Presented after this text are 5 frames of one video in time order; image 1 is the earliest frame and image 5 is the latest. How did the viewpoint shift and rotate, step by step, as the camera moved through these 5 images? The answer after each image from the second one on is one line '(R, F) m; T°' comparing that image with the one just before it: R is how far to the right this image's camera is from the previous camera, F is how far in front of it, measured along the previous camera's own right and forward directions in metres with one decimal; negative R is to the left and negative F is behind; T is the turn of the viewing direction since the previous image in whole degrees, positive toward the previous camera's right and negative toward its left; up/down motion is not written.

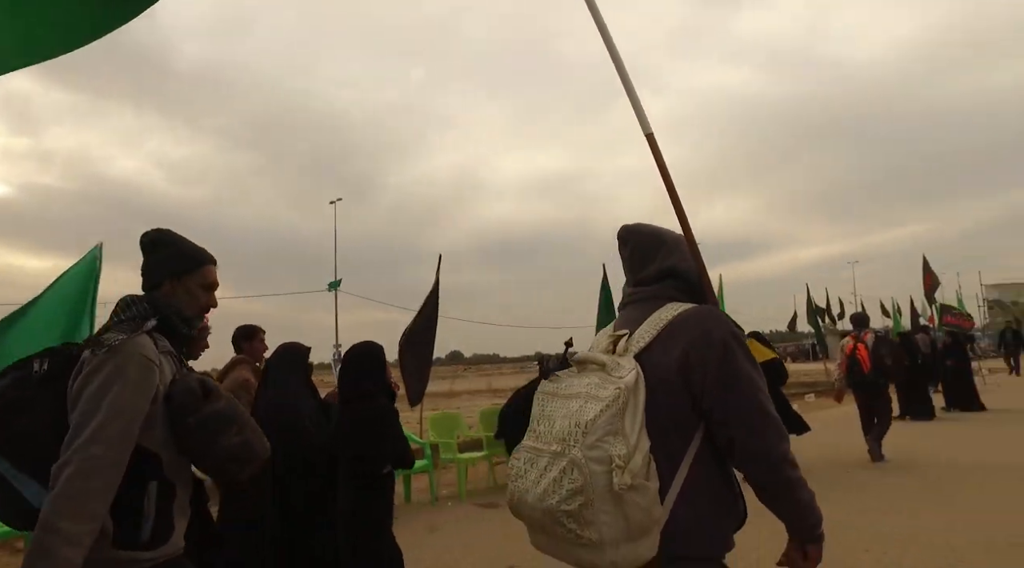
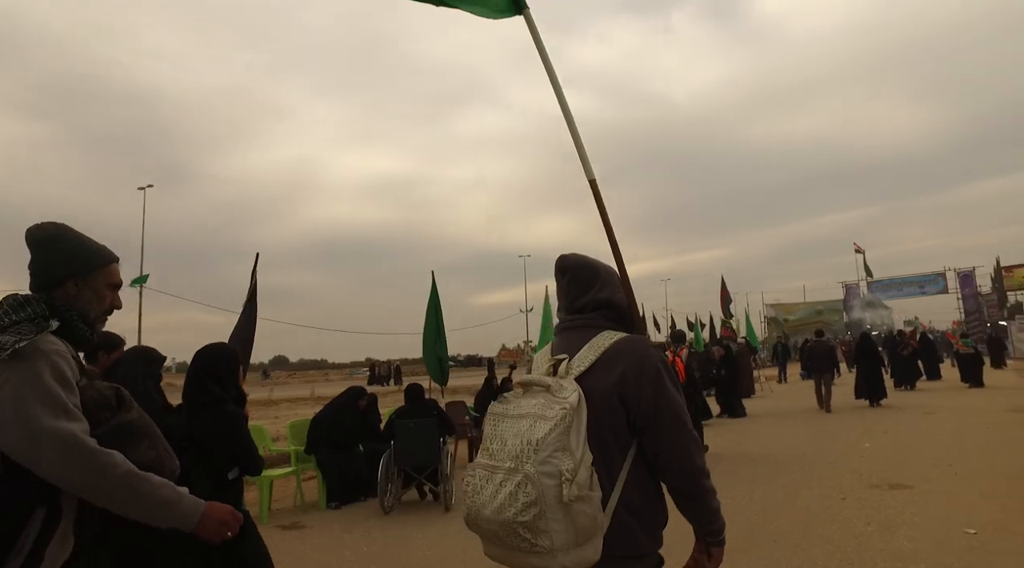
(+2.4, +1.8) m; -27°
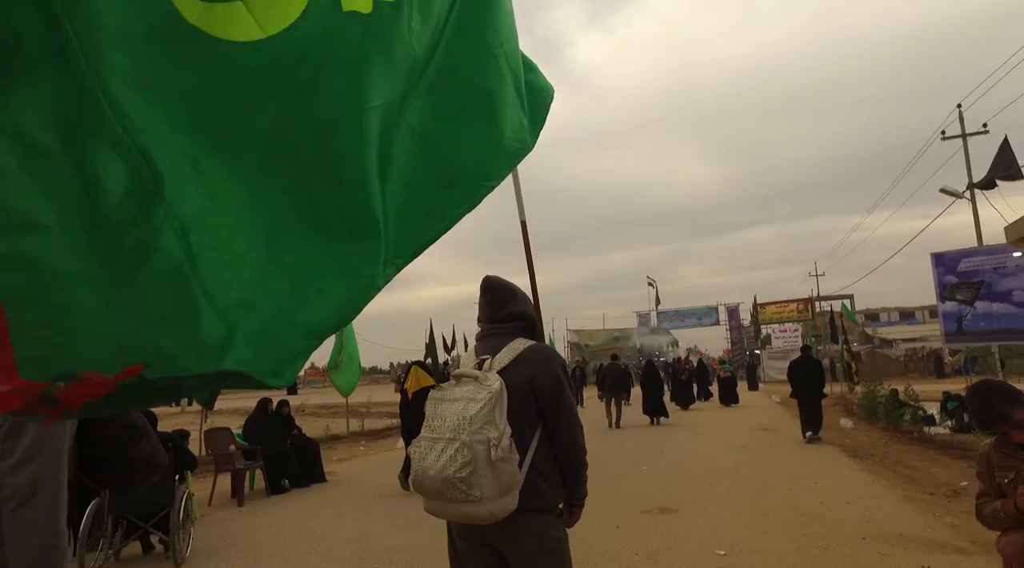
(-3.8, +0.8) m; +17°
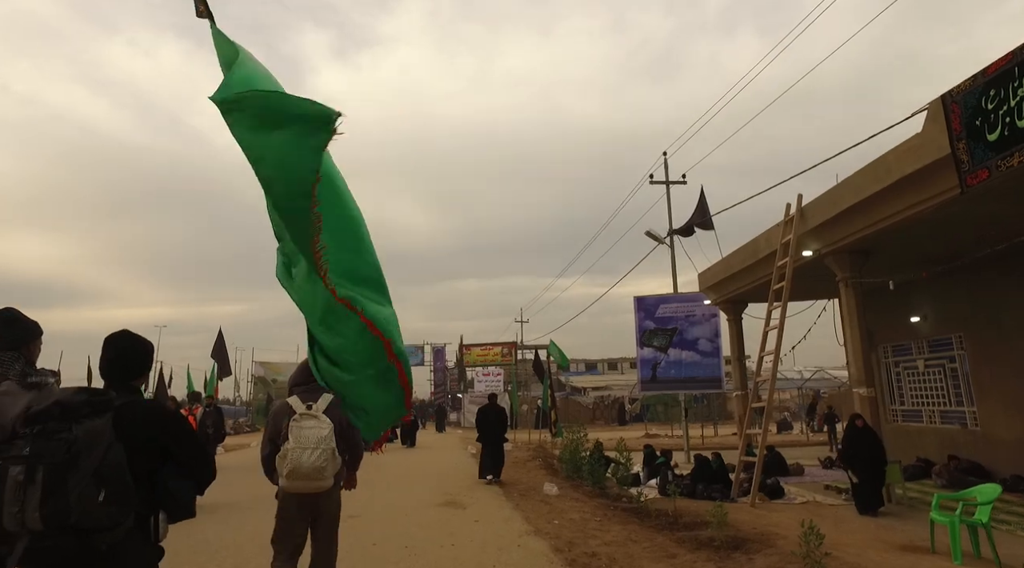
(+2.3, +1.2) m; +9°
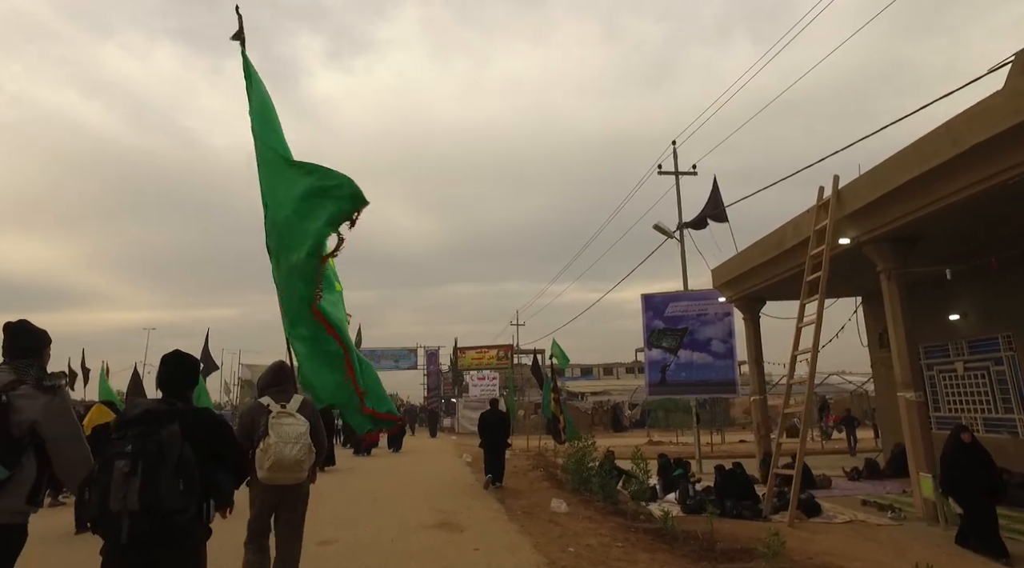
(0.0, +0.5) m; 0°
